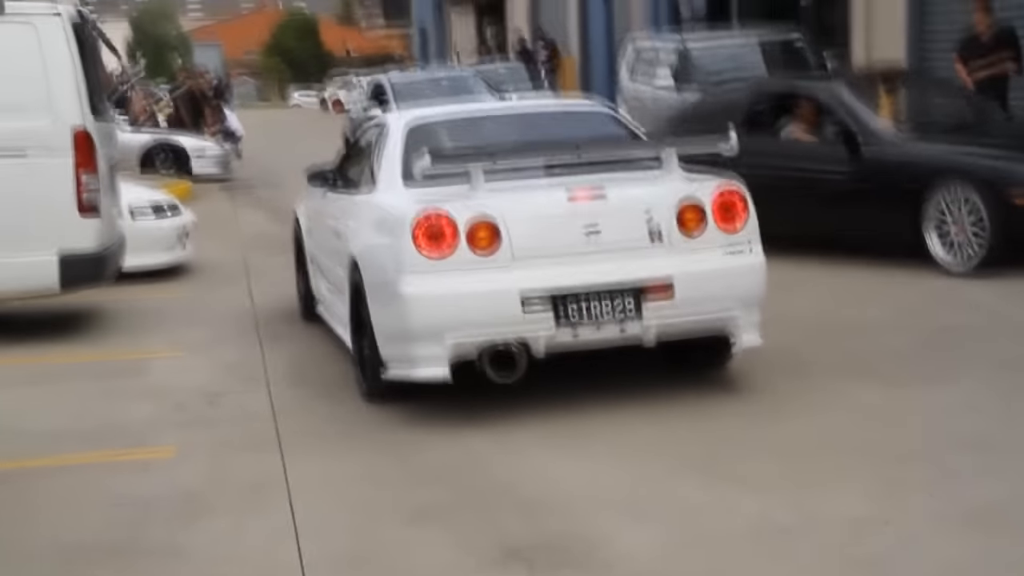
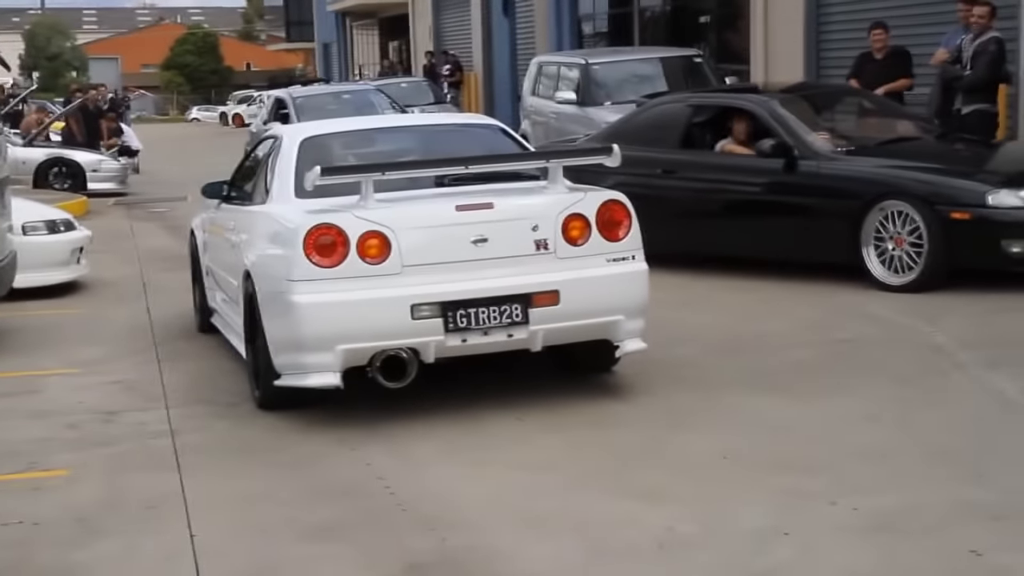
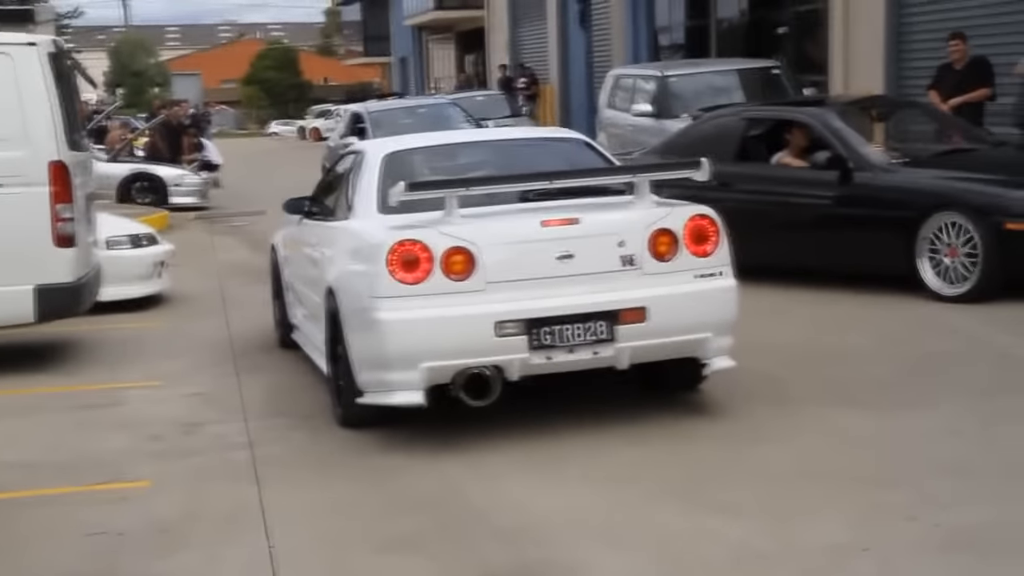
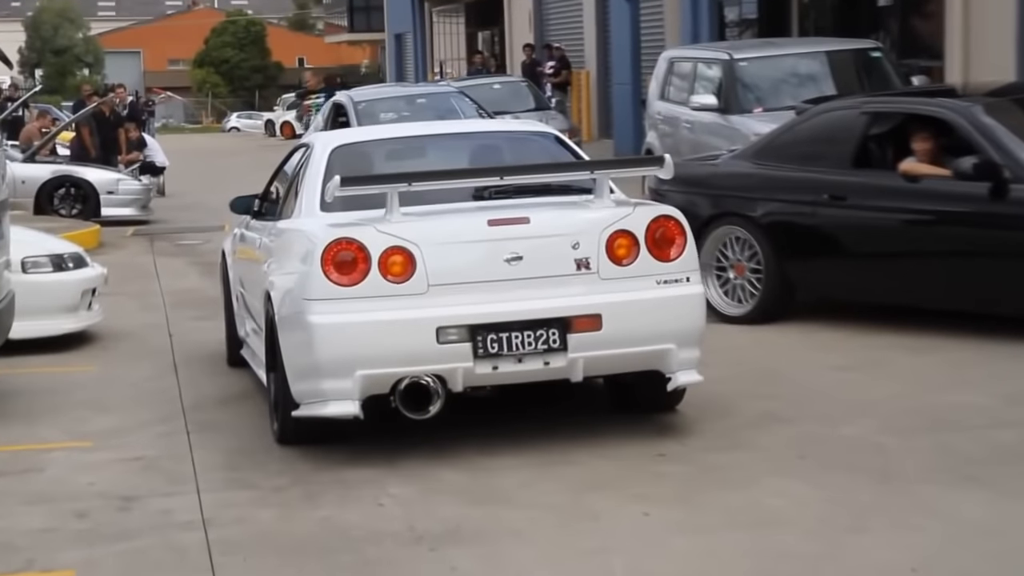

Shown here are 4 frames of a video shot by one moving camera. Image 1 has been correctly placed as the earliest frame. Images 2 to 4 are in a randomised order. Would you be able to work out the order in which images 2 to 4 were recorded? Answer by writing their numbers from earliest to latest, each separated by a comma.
3, 2, 4
